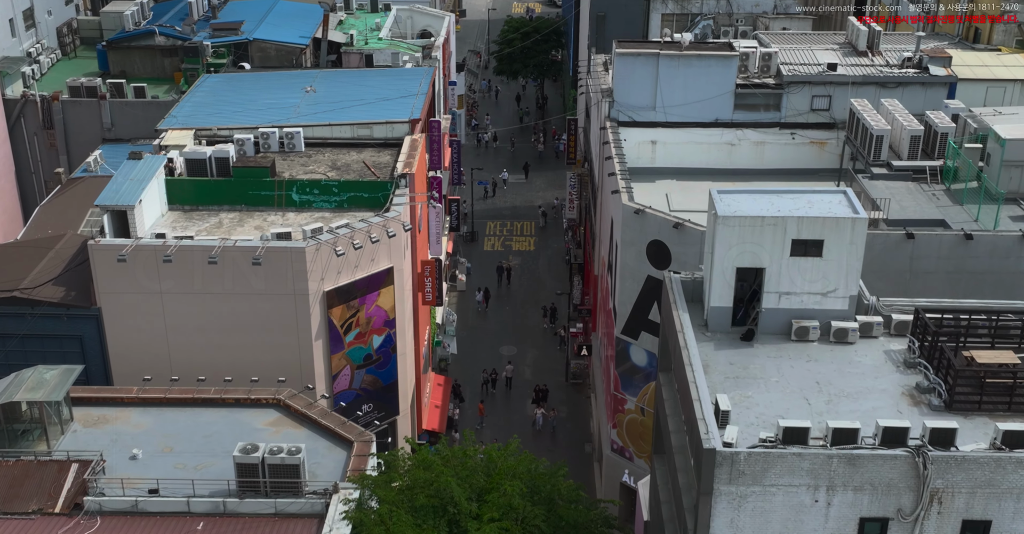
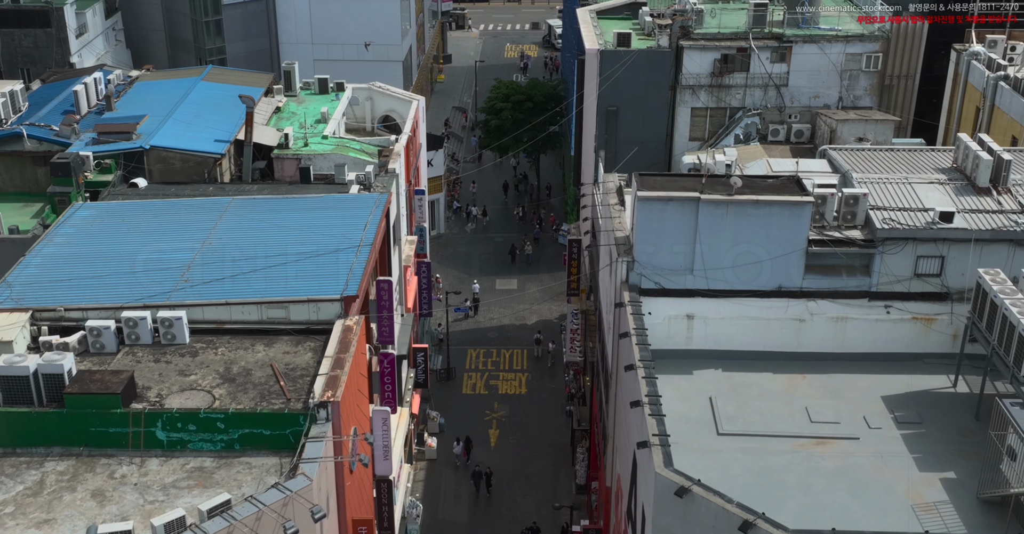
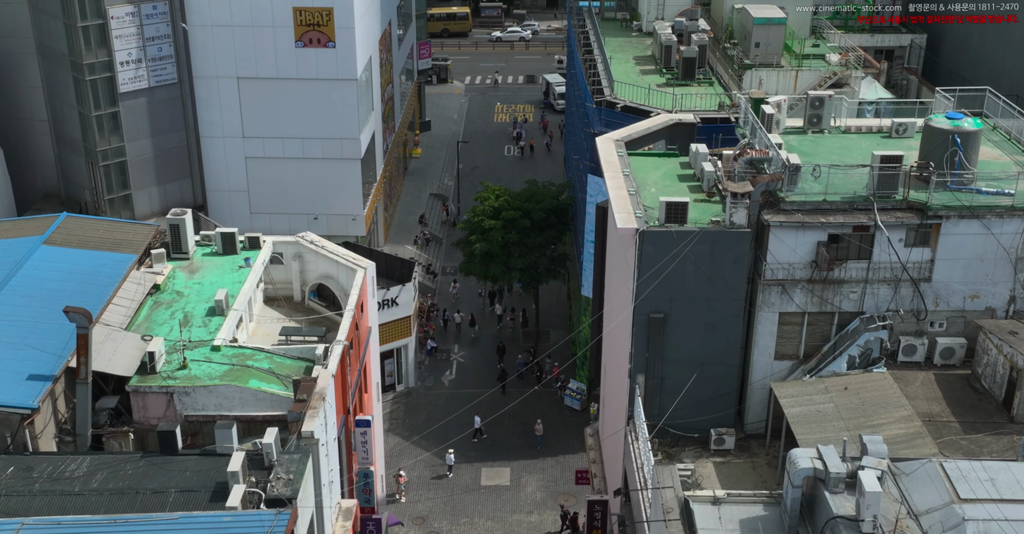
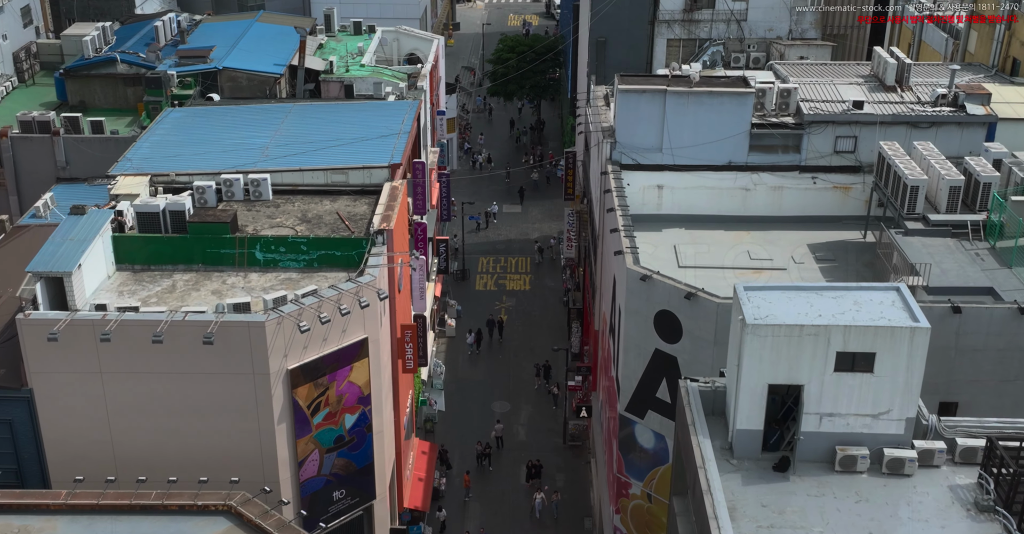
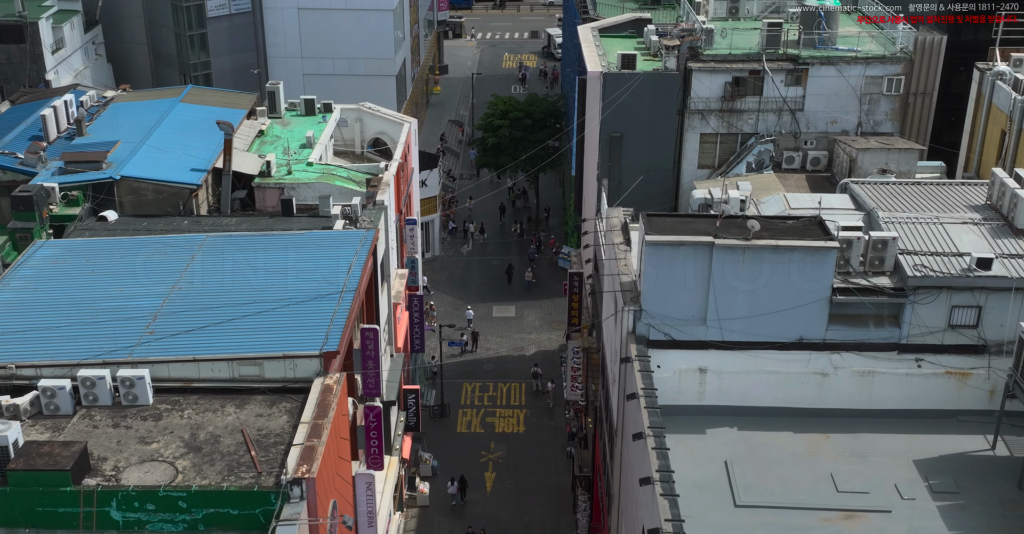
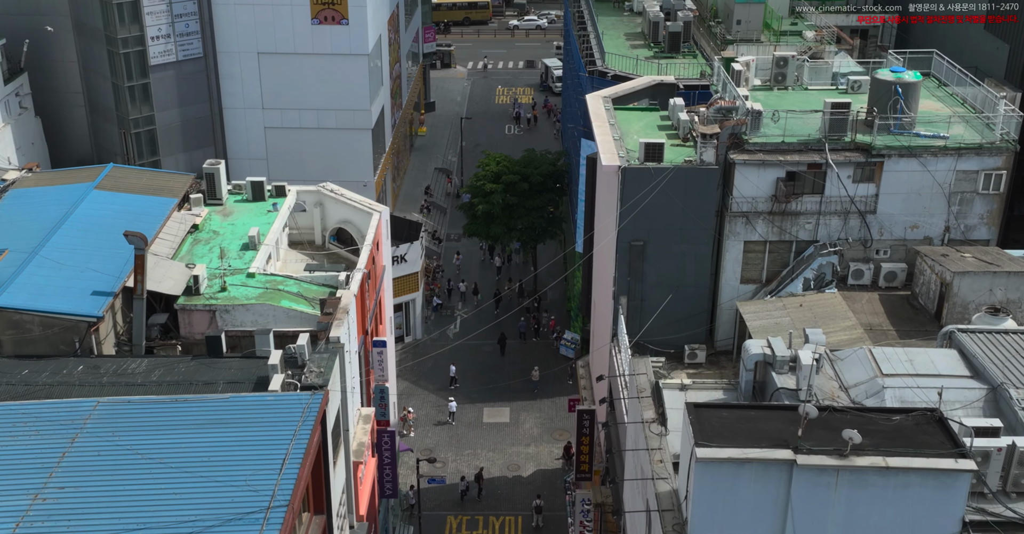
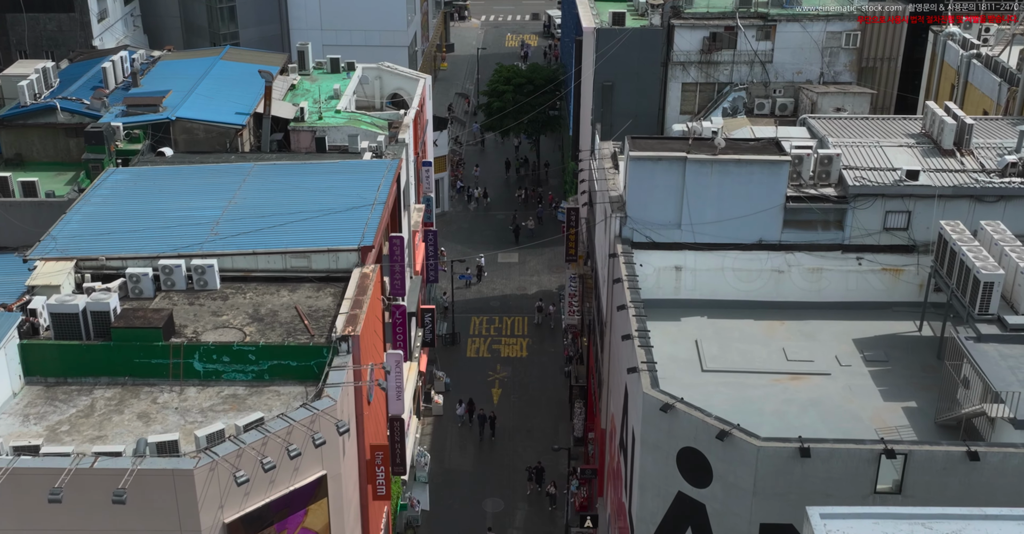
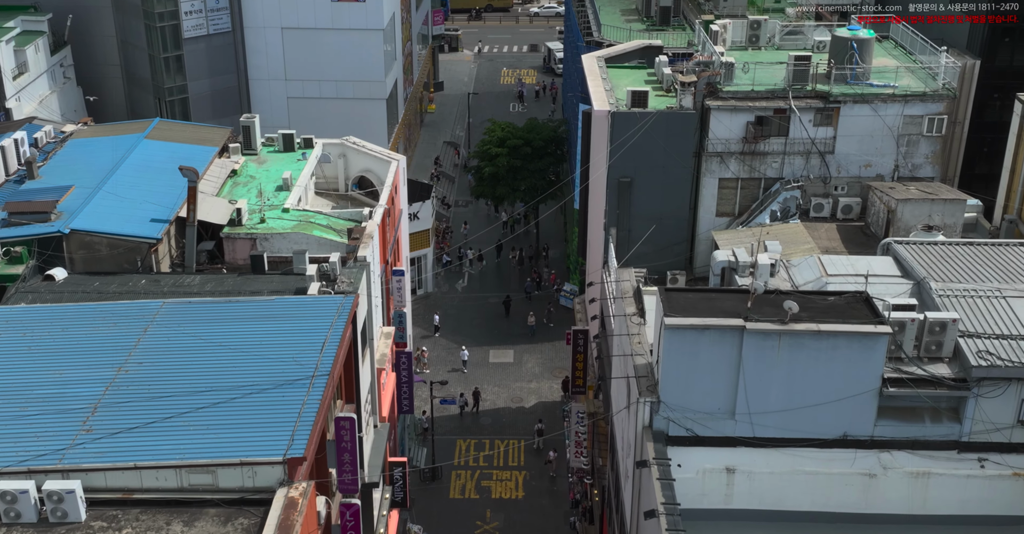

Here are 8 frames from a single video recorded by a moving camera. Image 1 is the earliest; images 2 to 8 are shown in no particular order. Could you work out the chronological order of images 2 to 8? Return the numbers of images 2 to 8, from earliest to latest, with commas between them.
4, 7, 2, 5, 8, 6, 3
